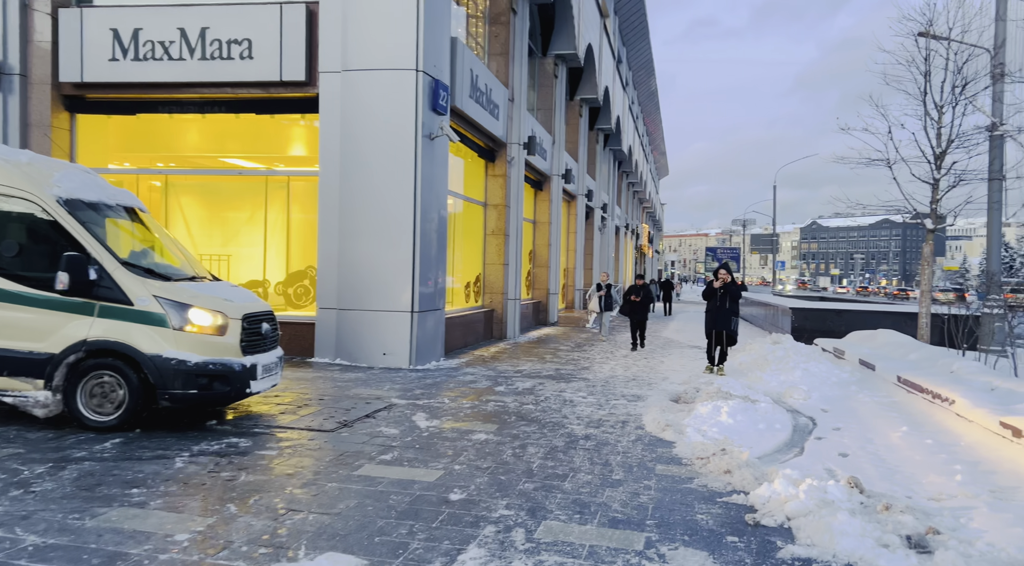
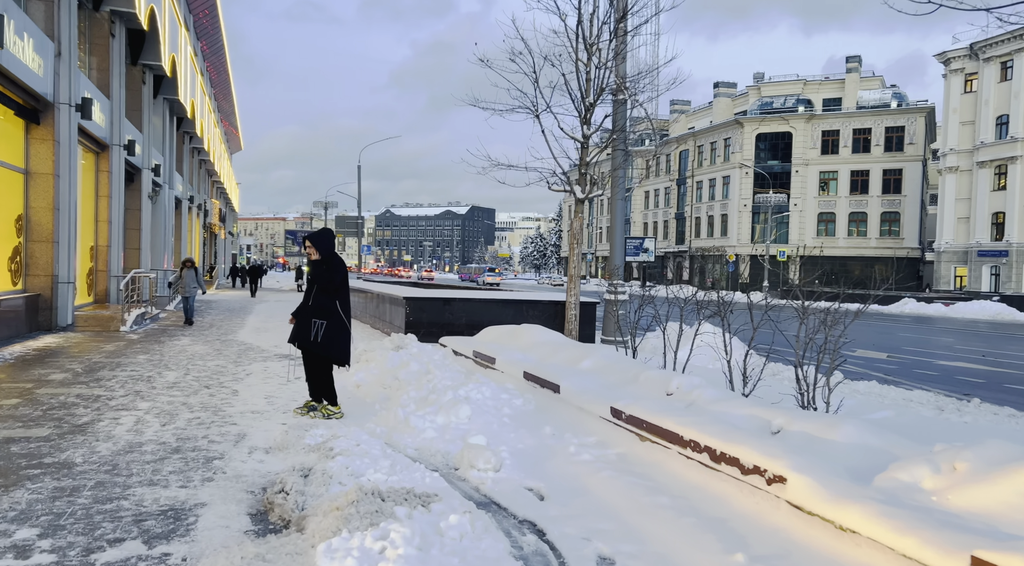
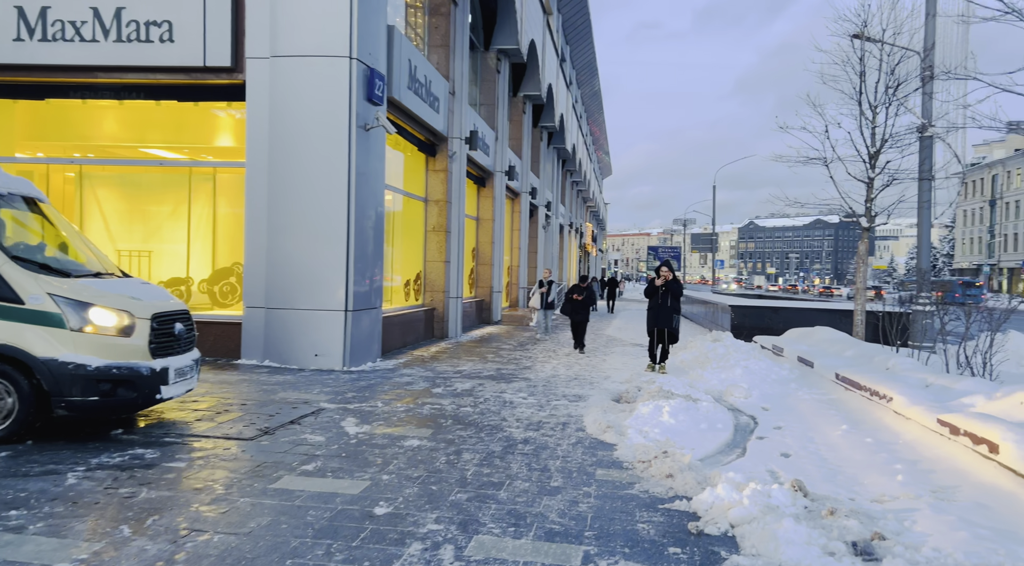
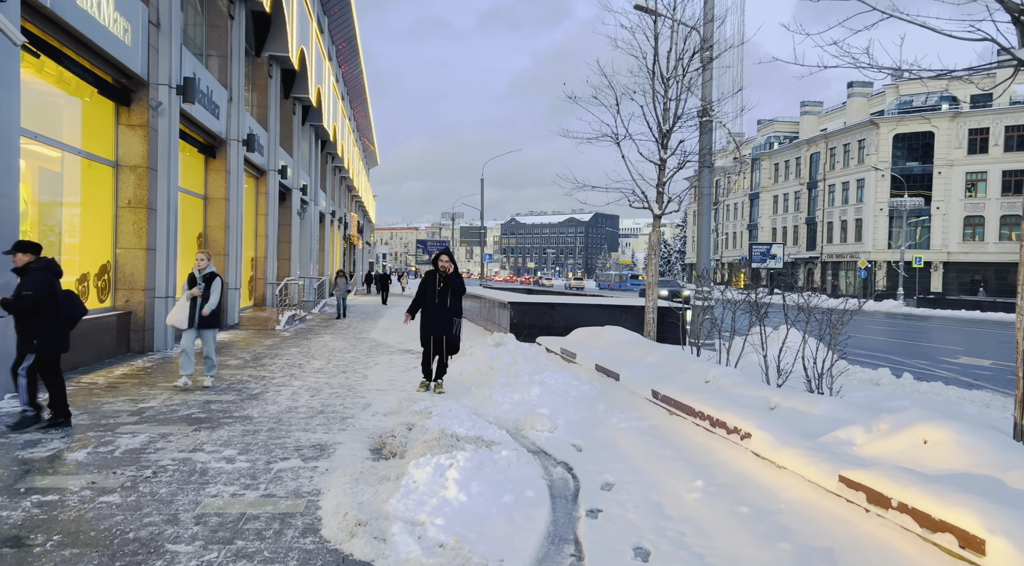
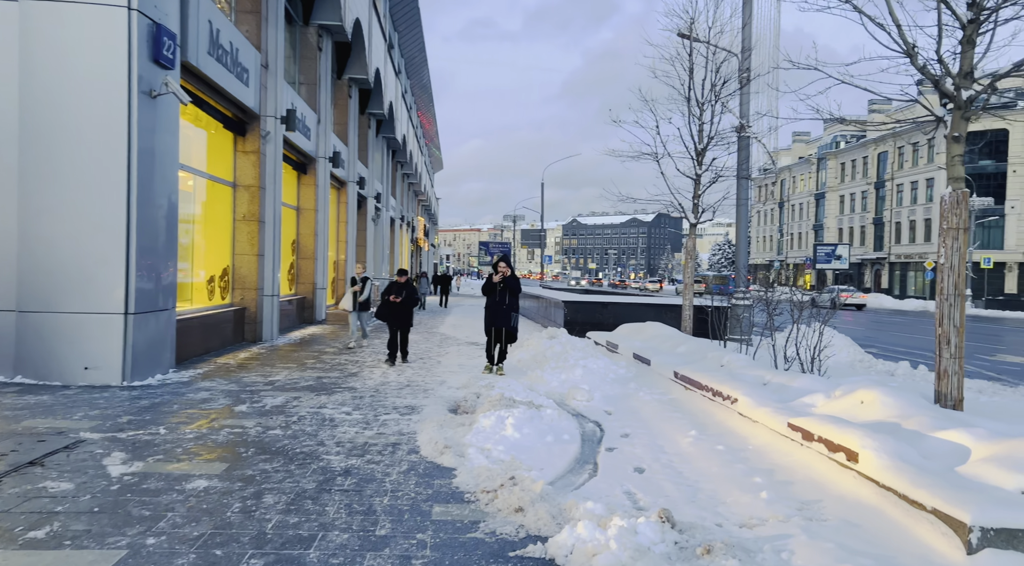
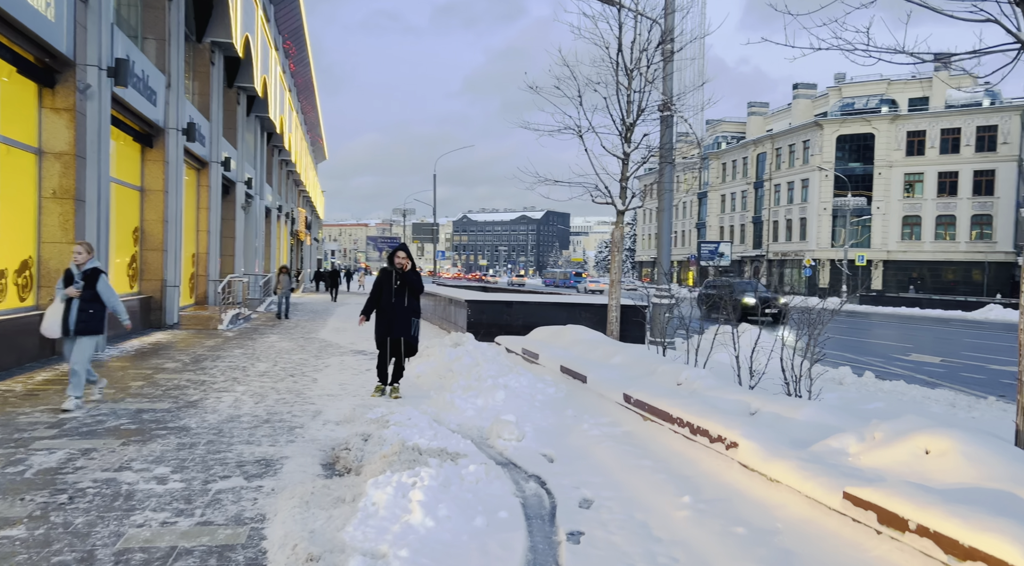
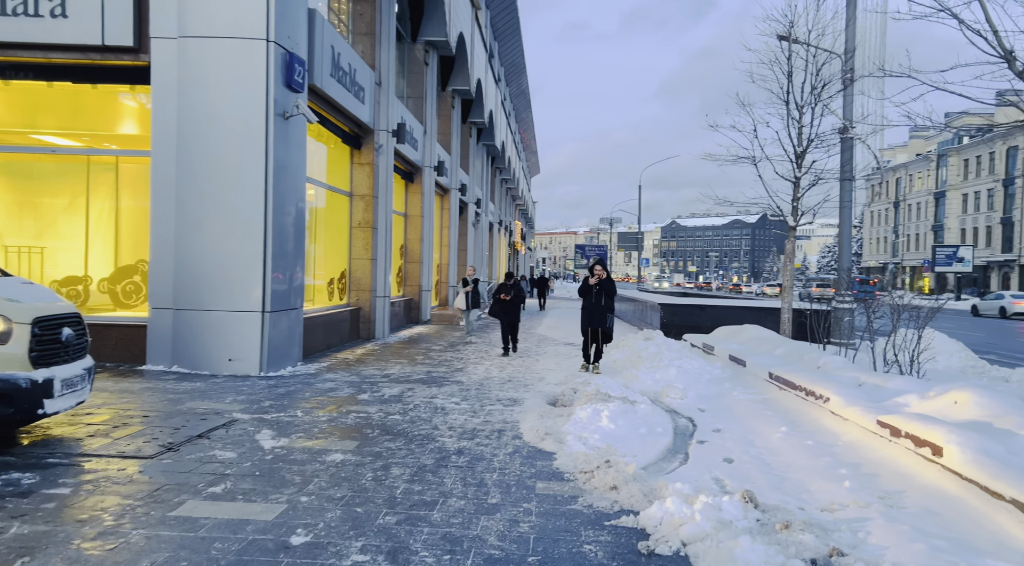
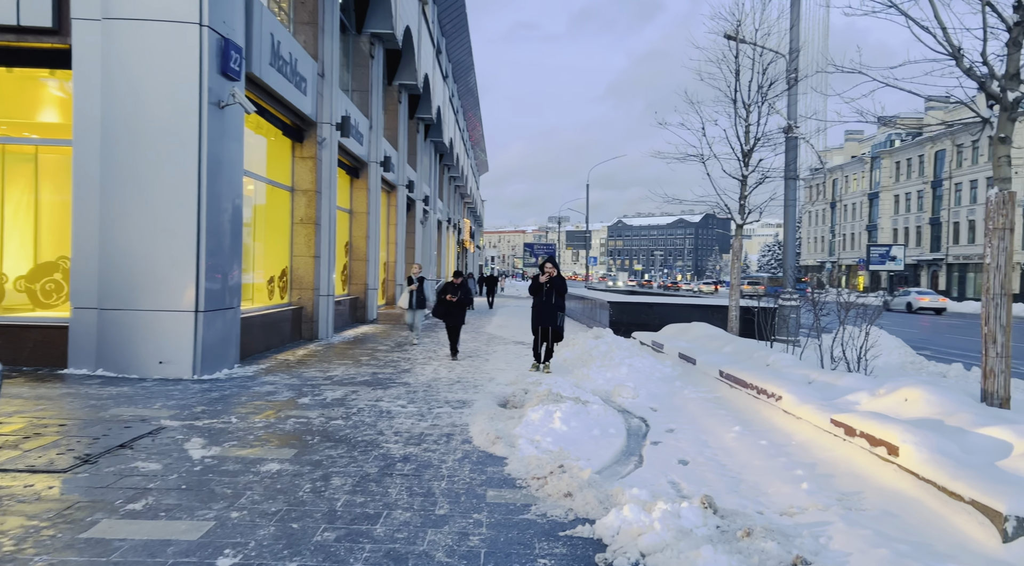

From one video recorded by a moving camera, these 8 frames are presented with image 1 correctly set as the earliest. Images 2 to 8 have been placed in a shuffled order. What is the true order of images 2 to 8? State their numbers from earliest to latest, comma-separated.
3, 7, 8, 5, 4, 6, 2
